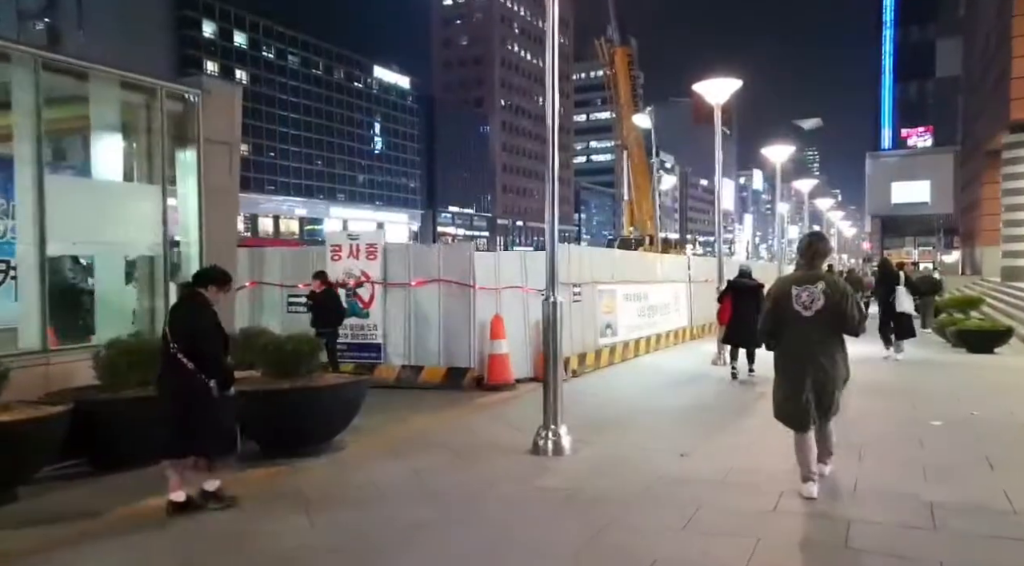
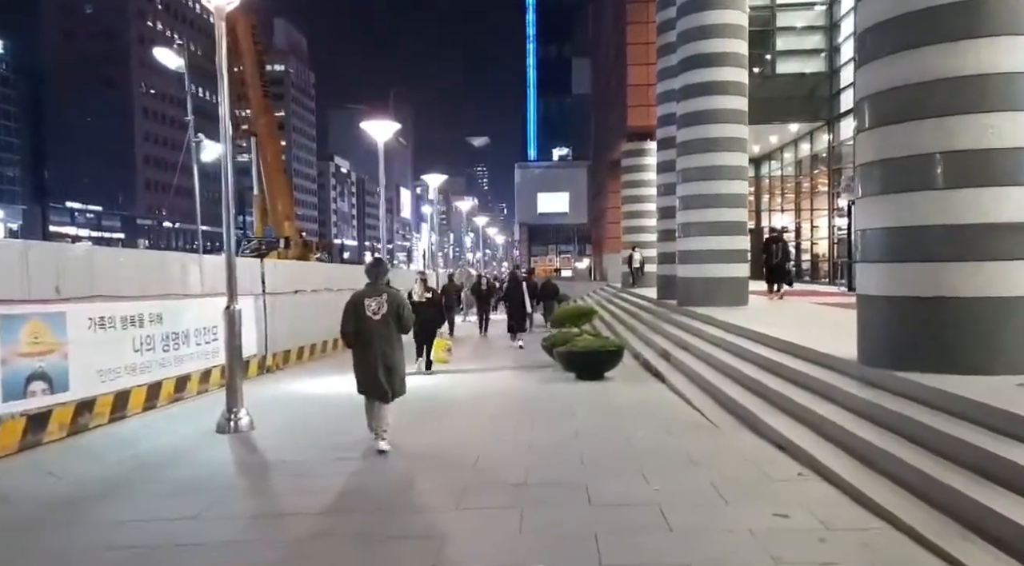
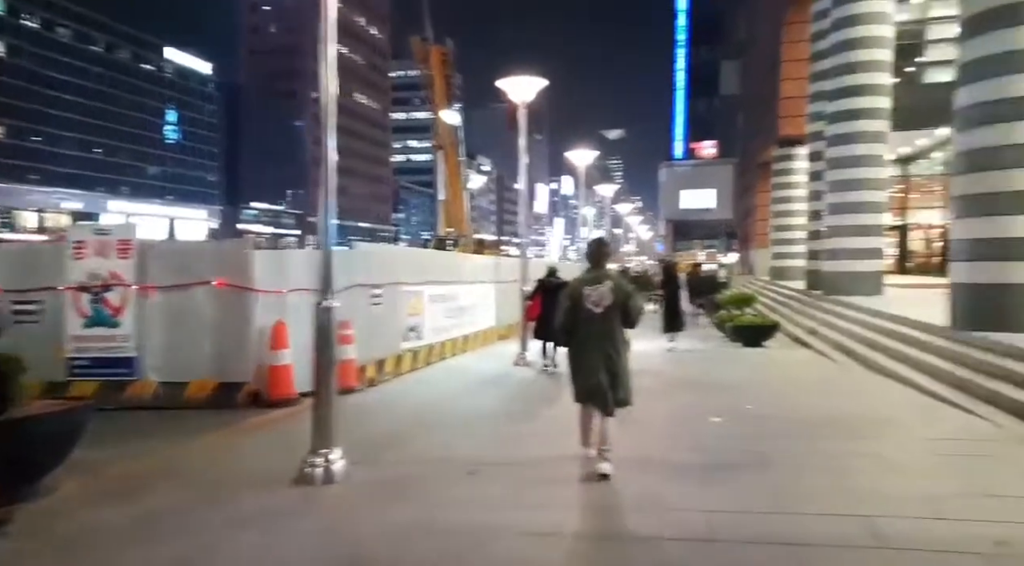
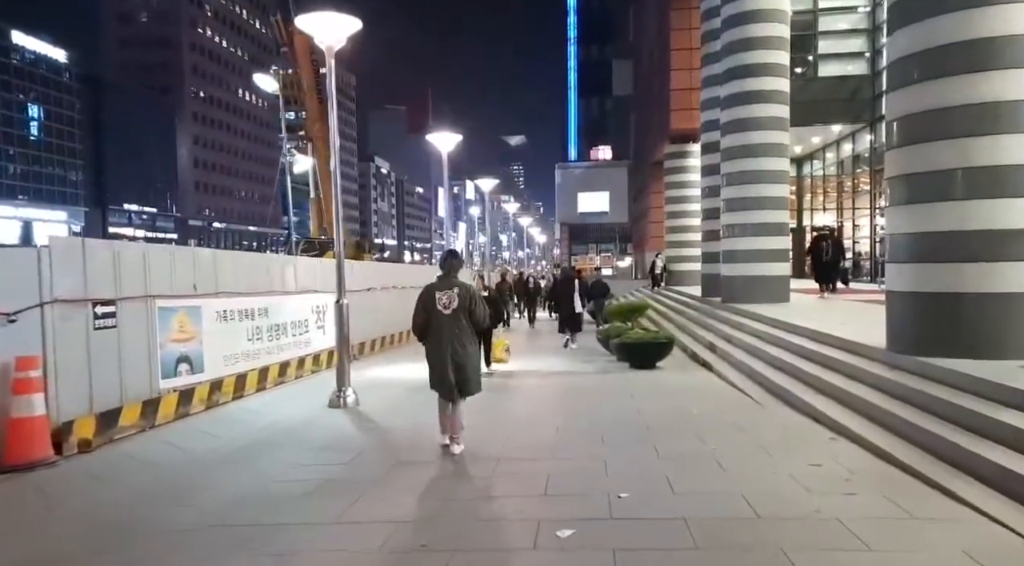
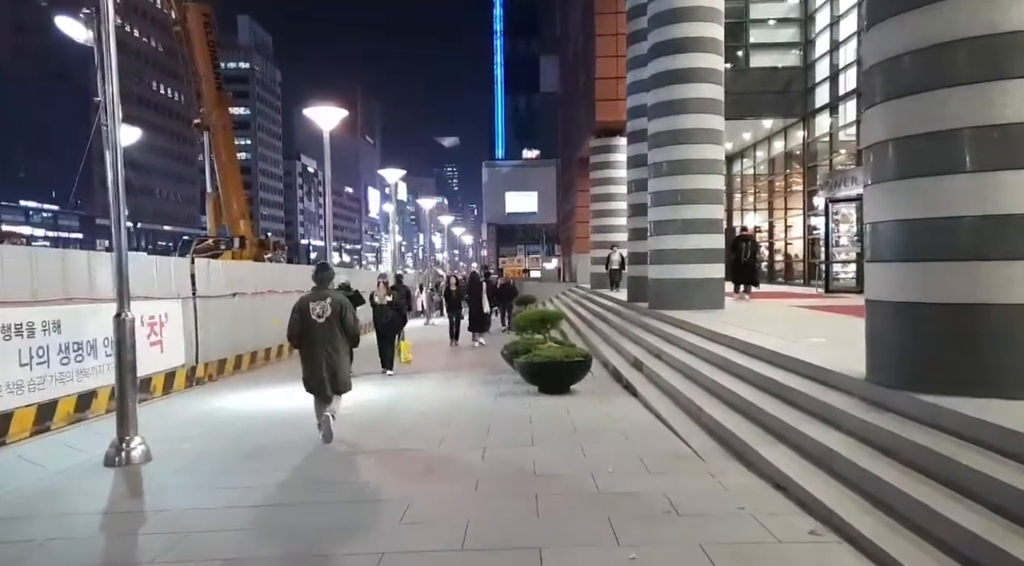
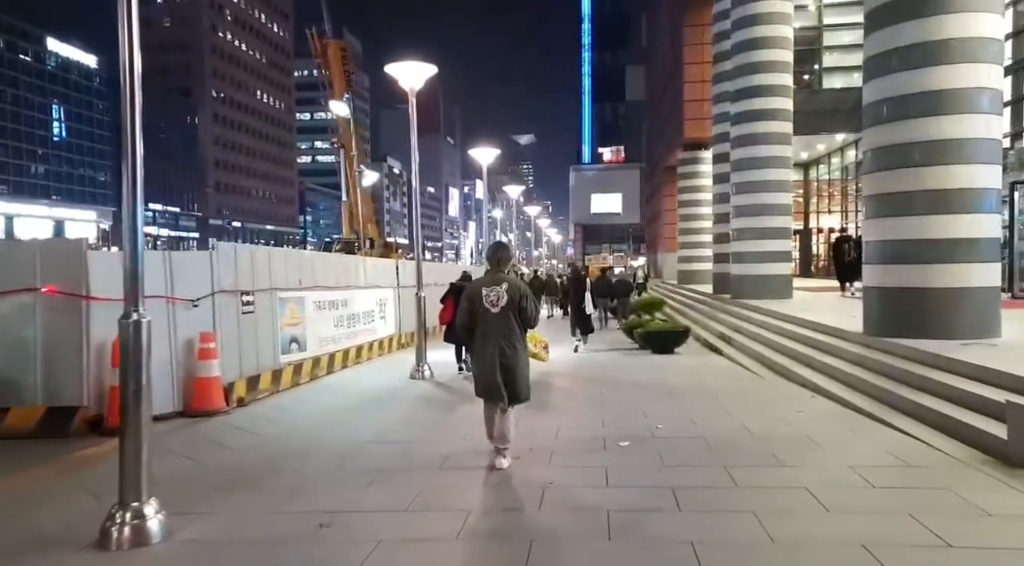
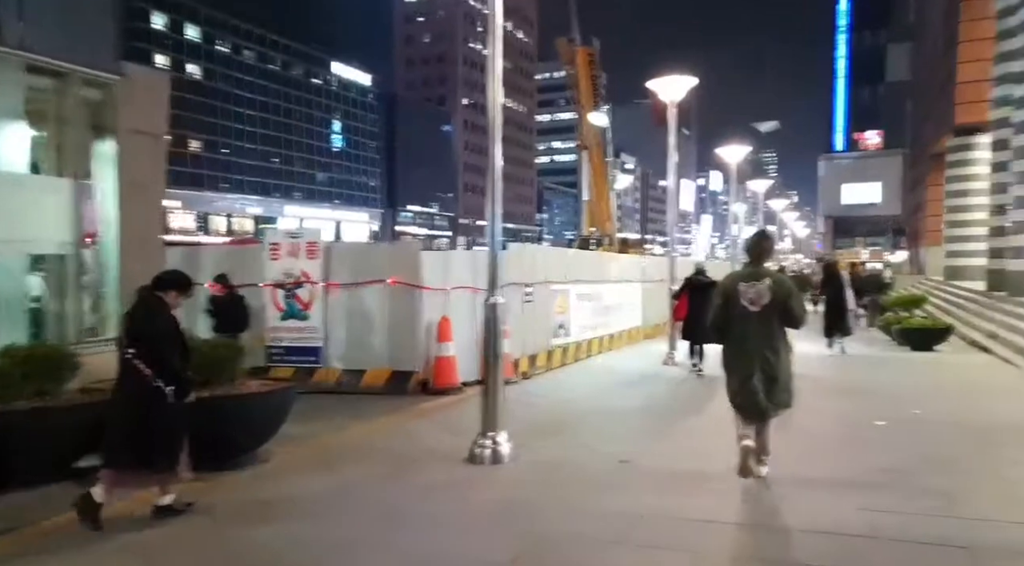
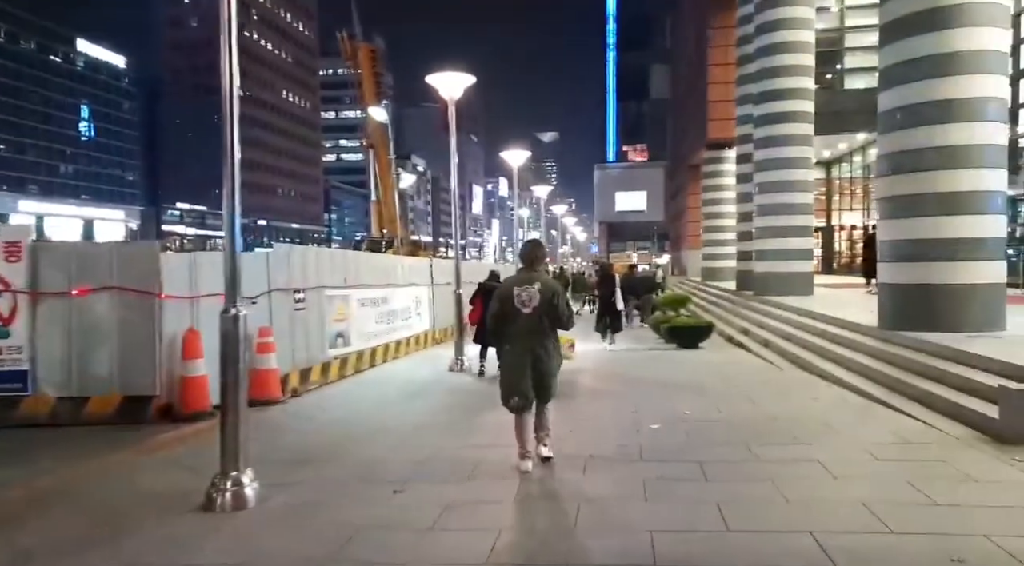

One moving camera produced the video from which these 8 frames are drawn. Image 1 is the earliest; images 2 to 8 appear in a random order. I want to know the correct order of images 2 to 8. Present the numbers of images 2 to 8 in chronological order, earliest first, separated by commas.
7, 3, 8, 6, 4, 2, 5
